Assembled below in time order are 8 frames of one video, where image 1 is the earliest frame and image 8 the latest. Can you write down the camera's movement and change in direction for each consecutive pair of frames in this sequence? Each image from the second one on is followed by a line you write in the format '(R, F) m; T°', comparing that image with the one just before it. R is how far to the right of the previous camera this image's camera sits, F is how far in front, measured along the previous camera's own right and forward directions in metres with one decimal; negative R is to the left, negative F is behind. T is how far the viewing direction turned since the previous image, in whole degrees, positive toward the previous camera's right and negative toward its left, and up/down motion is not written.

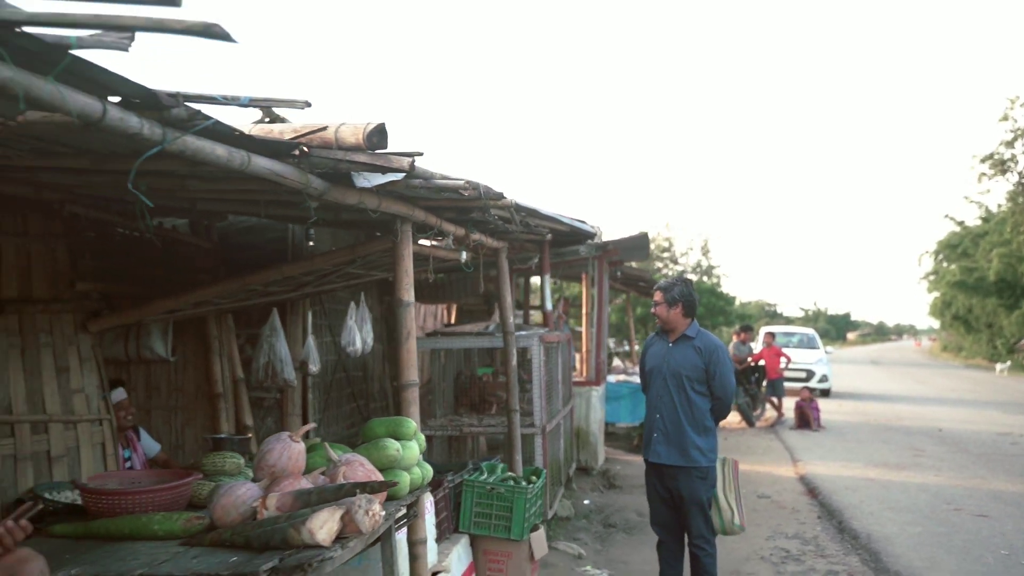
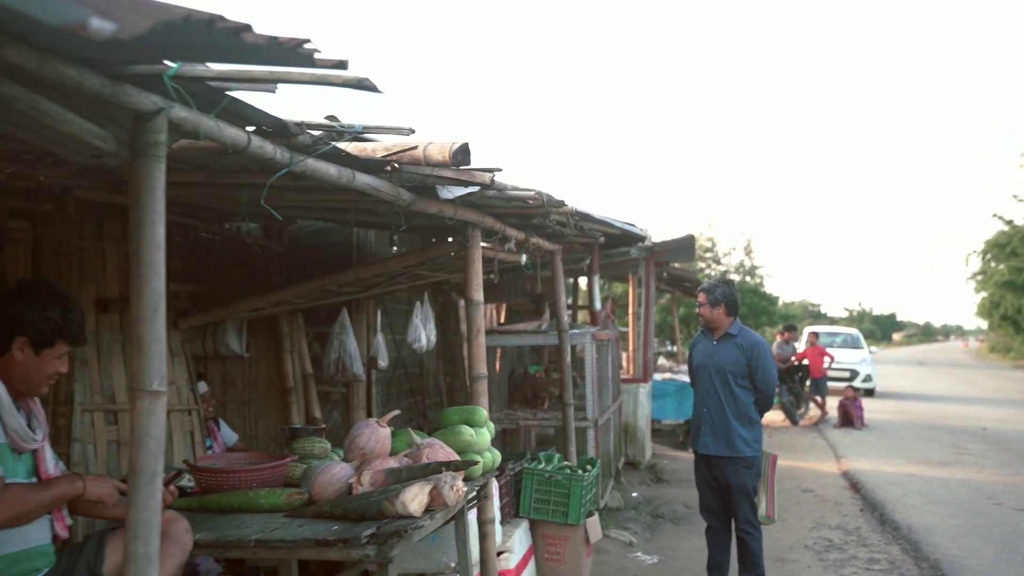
(-0.1, -0.3) m; -2°
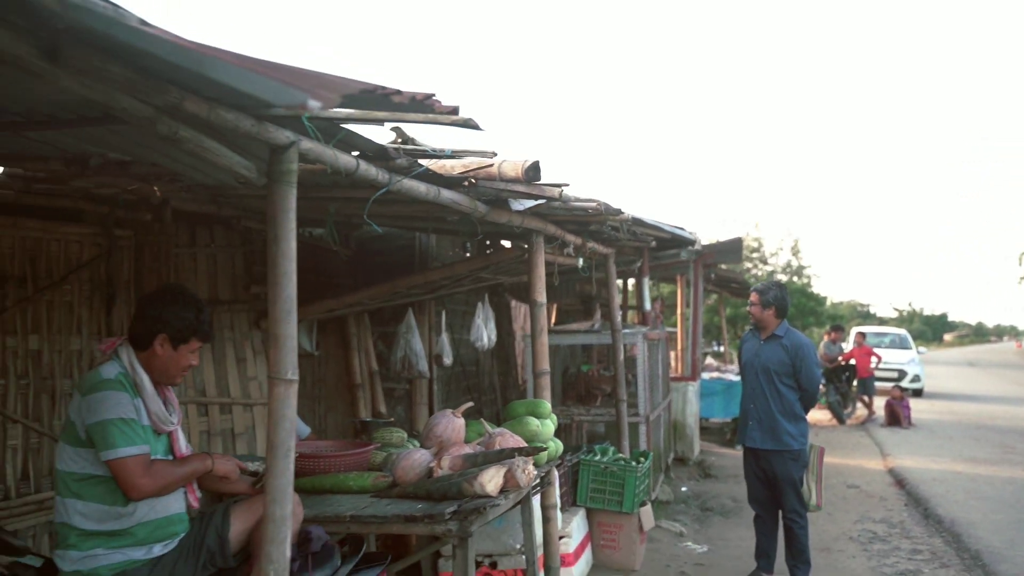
(-0.1, -0.3) m; -2°
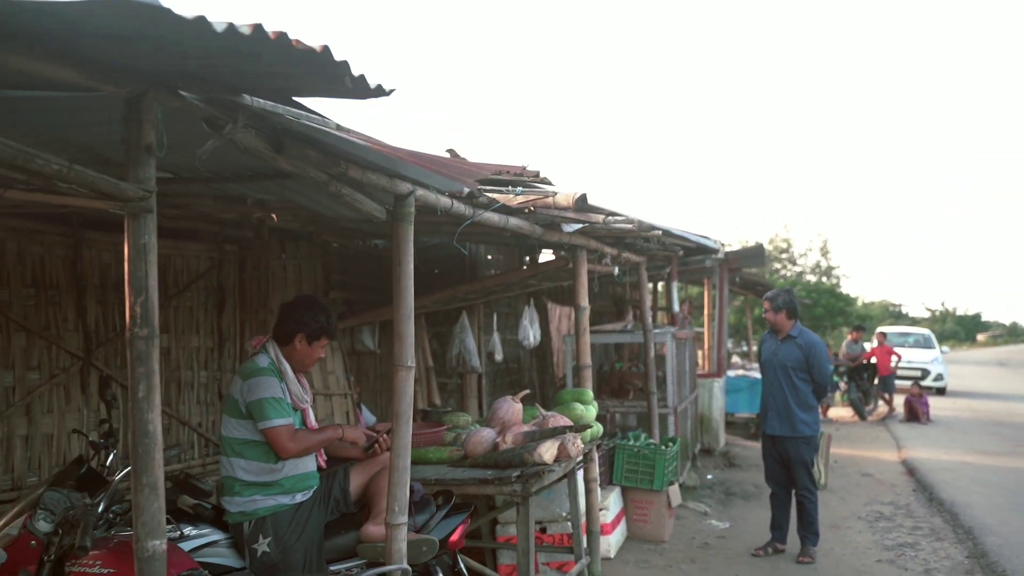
(-0.1, -0.8) m; -2°
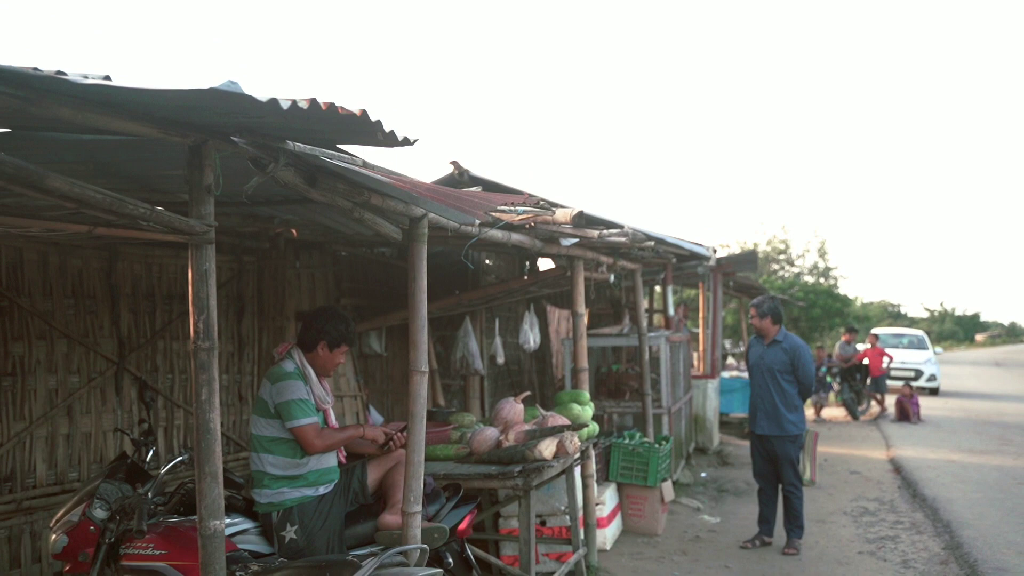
(0.0, -0.3) m; 0°
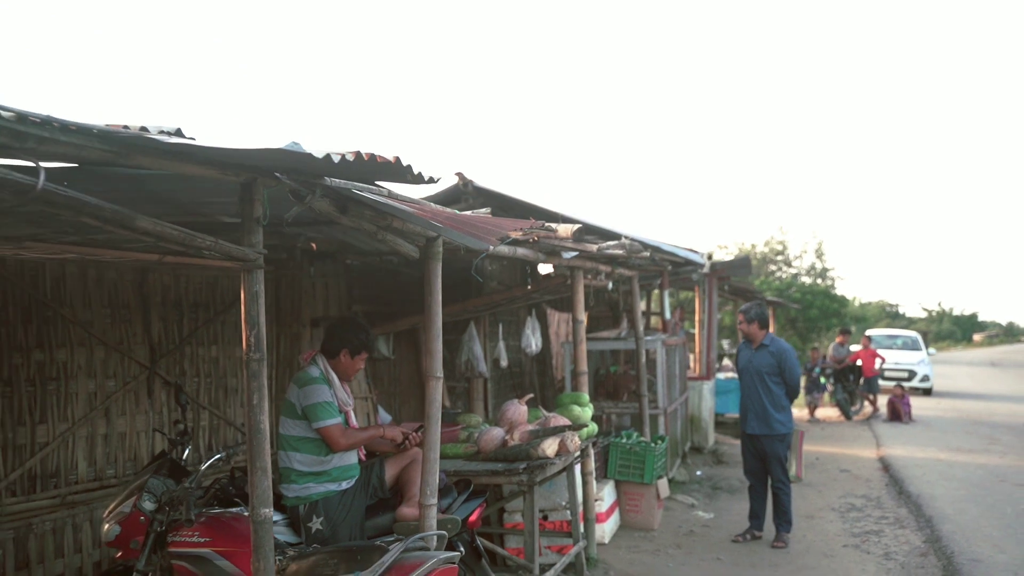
(0.0, -0.3) m; 0°
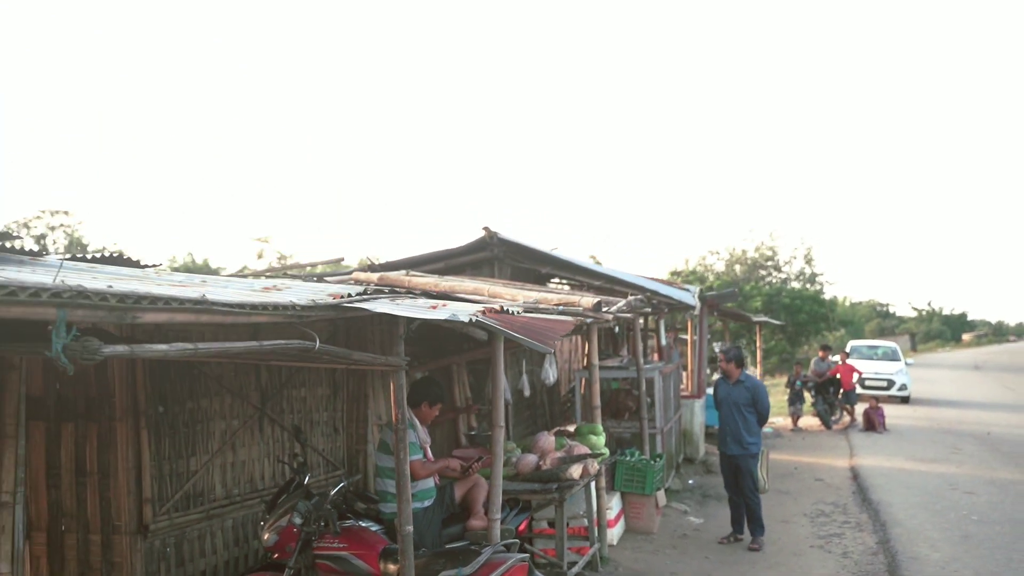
(-0.2, -1.4) m; 0°
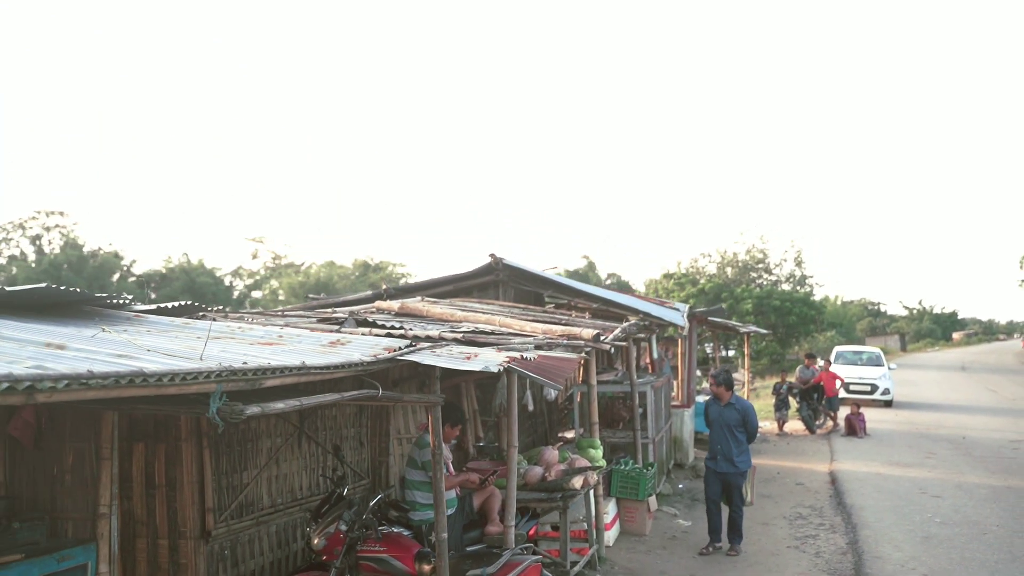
(-0.1, -0.8) m; 0°
